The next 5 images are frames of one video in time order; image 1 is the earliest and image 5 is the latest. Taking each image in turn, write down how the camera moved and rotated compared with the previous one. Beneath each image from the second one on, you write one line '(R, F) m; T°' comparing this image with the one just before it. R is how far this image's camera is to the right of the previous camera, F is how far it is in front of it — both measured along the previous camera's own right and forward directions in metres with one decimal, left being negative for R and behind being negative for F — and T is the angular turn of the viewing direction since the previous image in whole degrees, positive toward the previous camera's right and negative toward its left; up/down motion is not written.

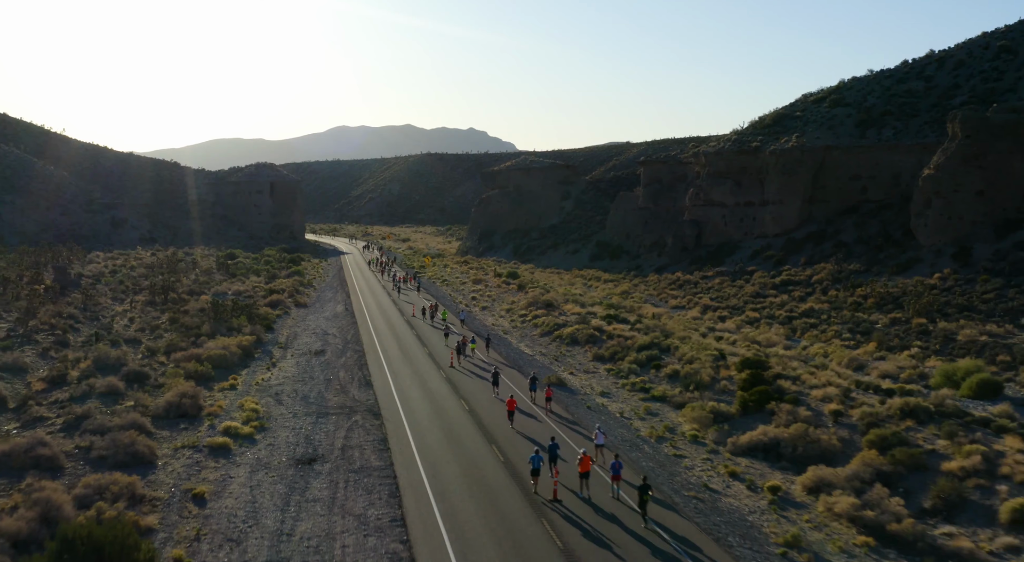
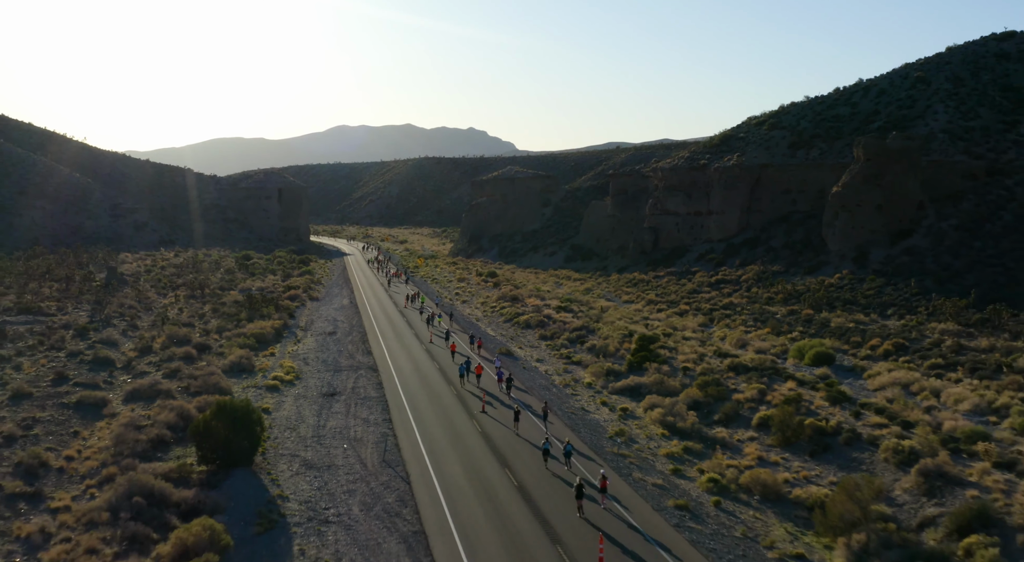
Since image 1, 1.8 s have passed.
(+1.6, -7.8) m; 0°
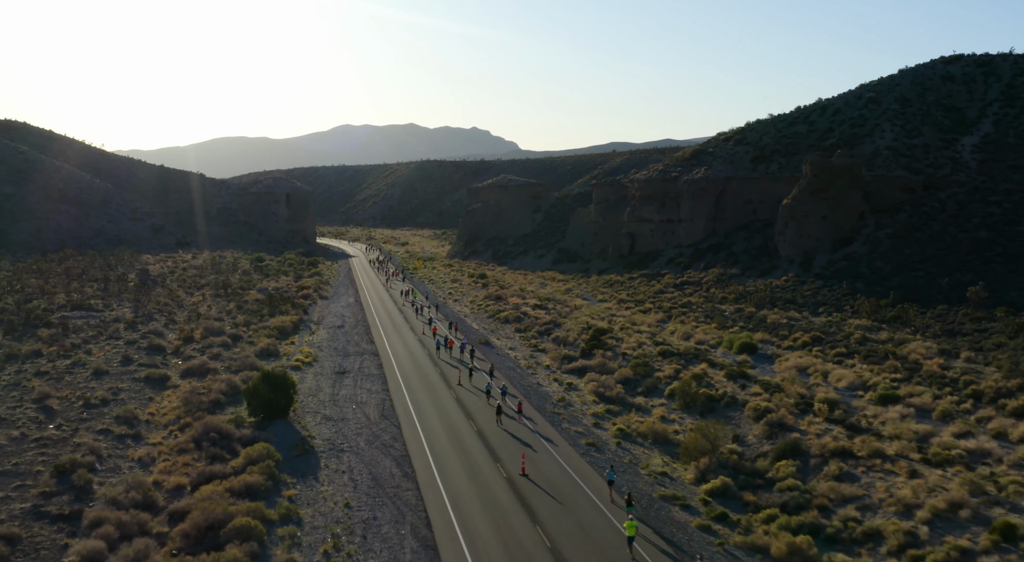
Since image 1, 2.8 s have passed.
(+1.3, -6.1) m; 0°
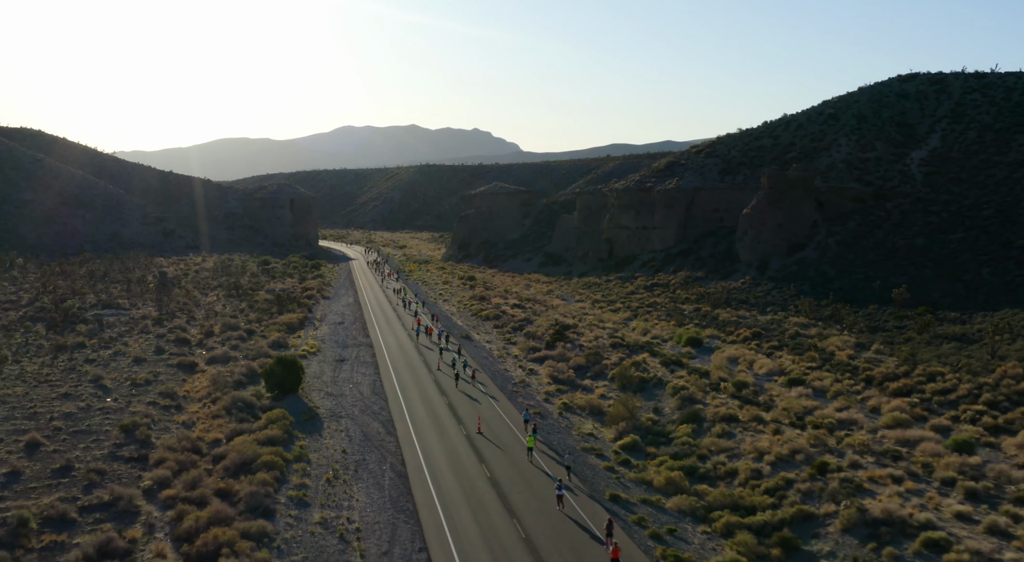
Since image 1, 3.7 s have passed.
(+1.4, -5.4) m; 0°
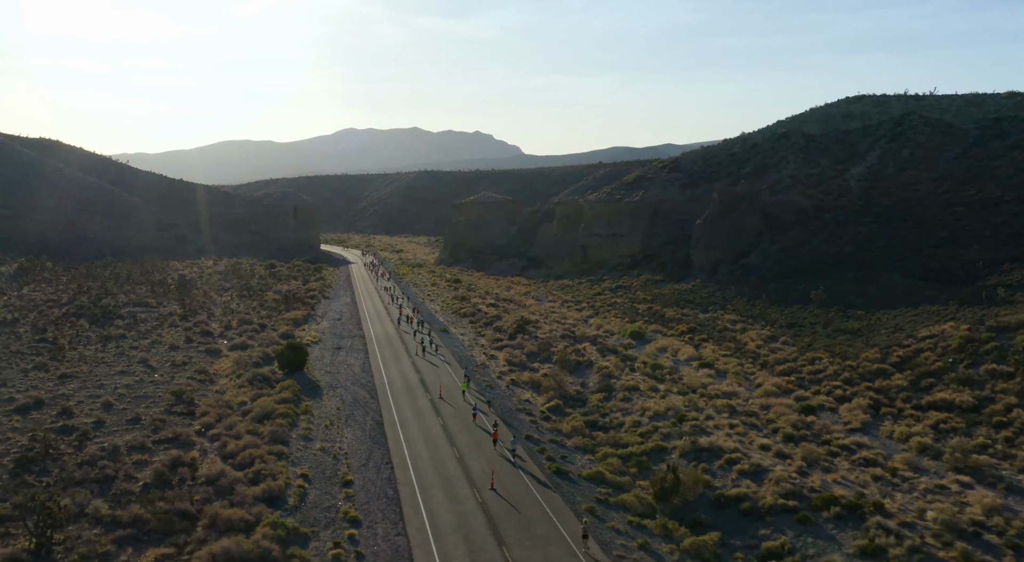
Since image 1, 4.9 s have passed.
(+2.1, -7.5) m; 0°
